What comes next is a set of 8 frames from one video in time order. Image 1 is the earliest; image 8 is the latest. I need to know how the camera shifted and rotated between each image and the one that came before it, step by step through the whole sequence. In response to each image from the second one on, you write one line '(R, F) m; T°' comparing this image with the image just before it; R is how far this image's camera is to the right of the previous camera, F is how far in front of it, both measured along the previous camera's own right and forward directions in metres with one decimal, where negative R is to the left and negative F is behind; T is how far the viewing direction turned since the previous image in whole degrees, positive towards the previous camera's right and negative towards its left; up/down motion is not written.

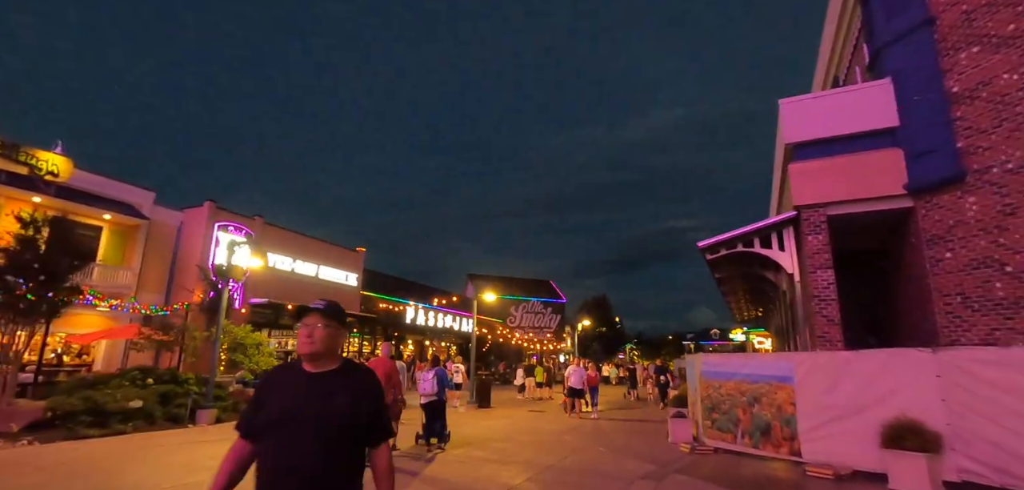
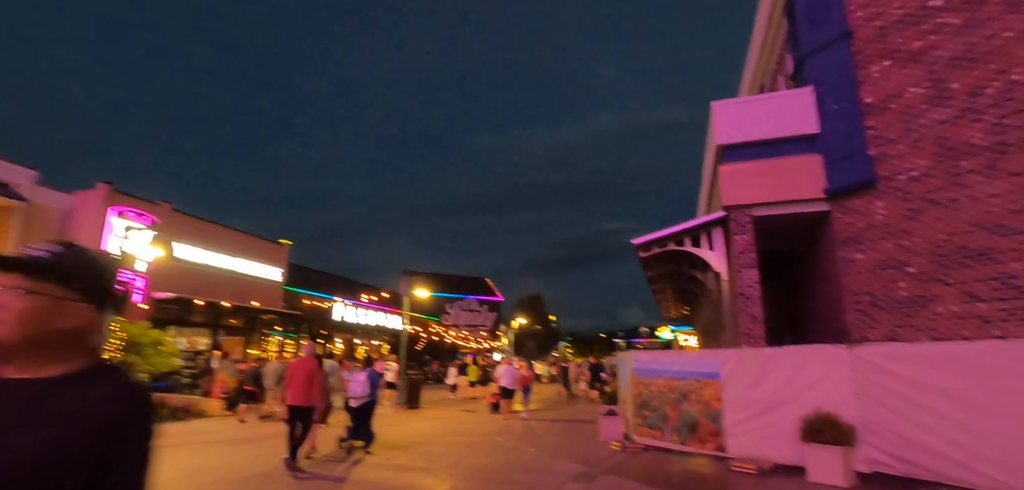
(+0.1, +0.4) m; +7°
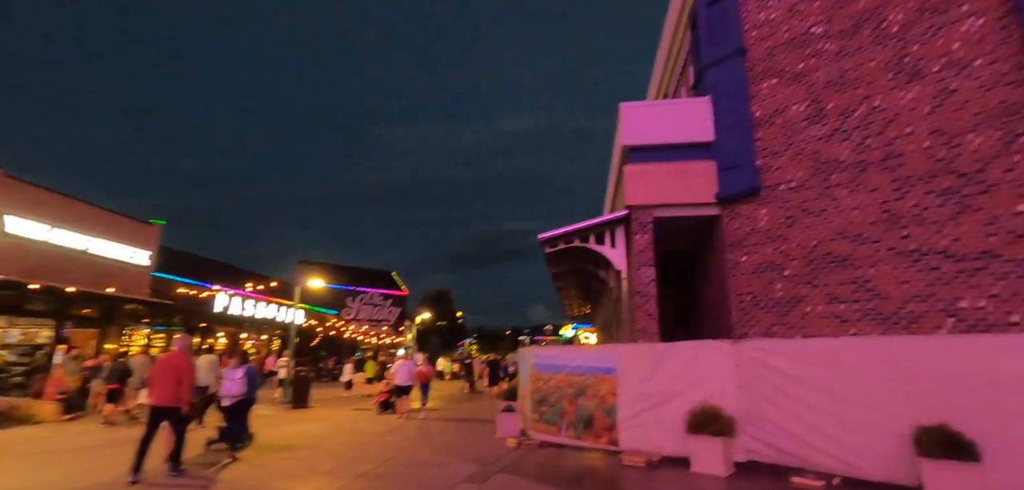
(+0.2, +0.4) m; +11°
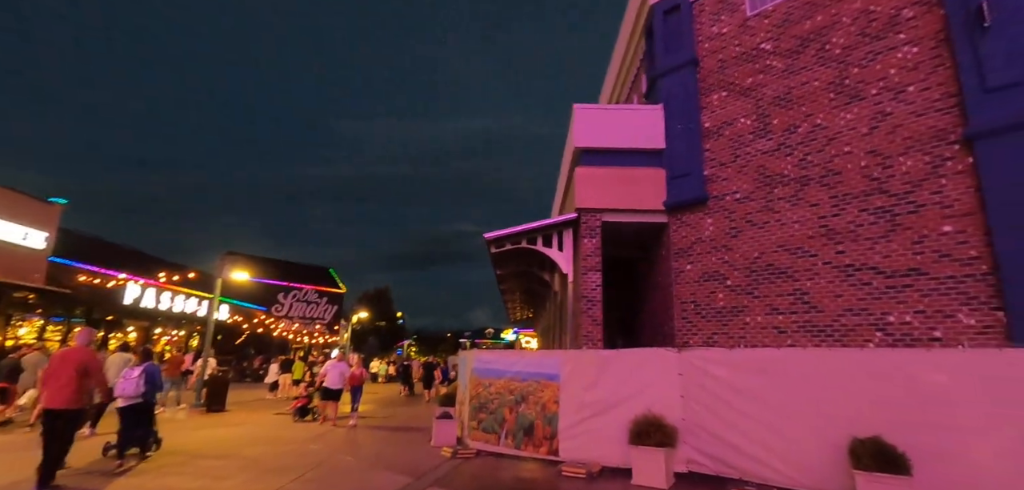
(0.0, +0.4) m; +7°
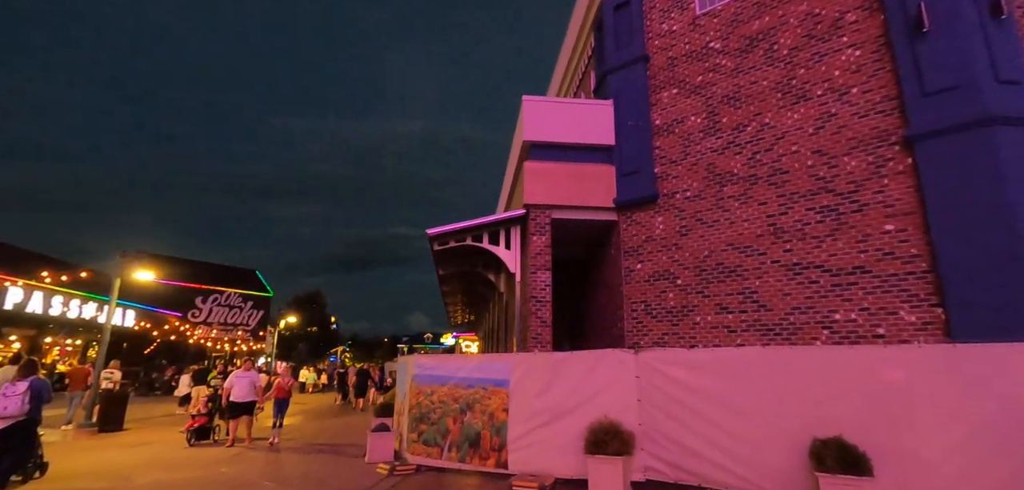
(-0.1, +0.6) m; +7°
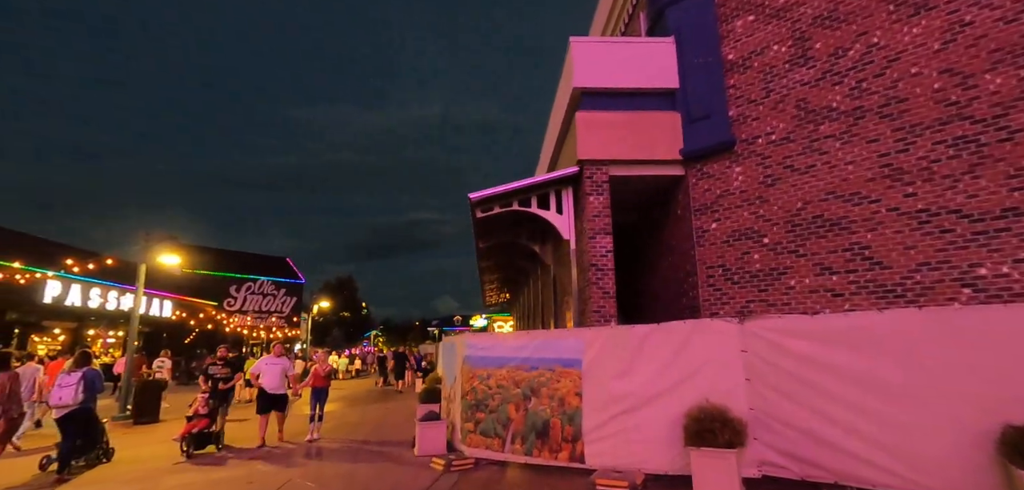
(-0.6, +1.1) m; -3°
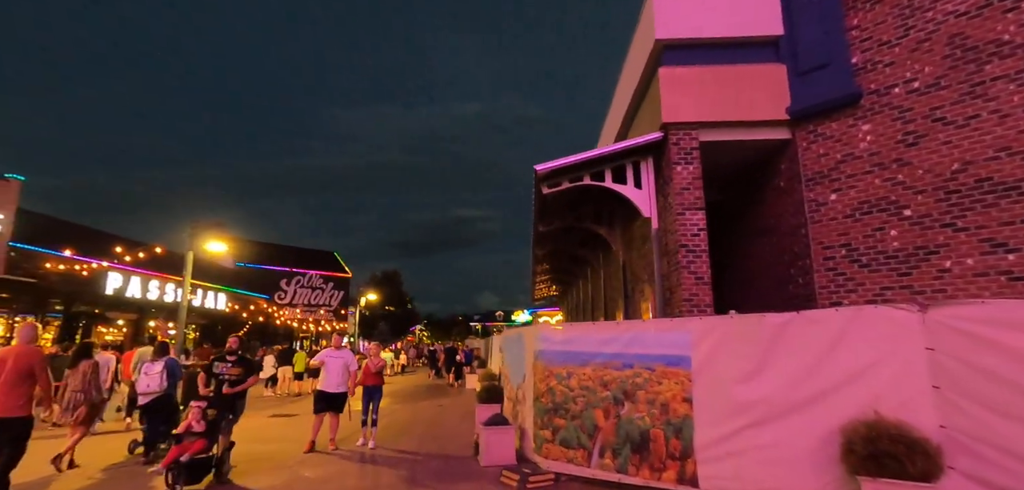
(-0.5, +1.1) m; -5°
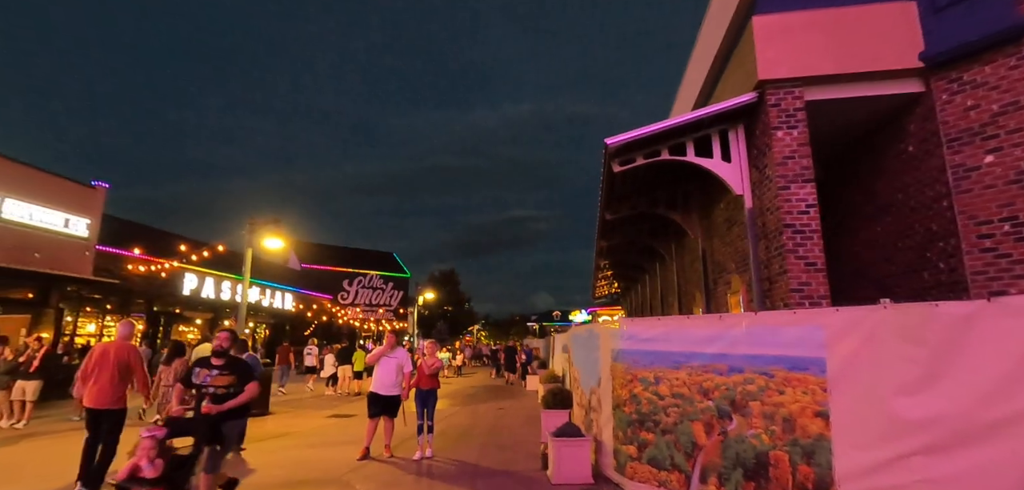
(-0.2, +0.8) m; -7°
